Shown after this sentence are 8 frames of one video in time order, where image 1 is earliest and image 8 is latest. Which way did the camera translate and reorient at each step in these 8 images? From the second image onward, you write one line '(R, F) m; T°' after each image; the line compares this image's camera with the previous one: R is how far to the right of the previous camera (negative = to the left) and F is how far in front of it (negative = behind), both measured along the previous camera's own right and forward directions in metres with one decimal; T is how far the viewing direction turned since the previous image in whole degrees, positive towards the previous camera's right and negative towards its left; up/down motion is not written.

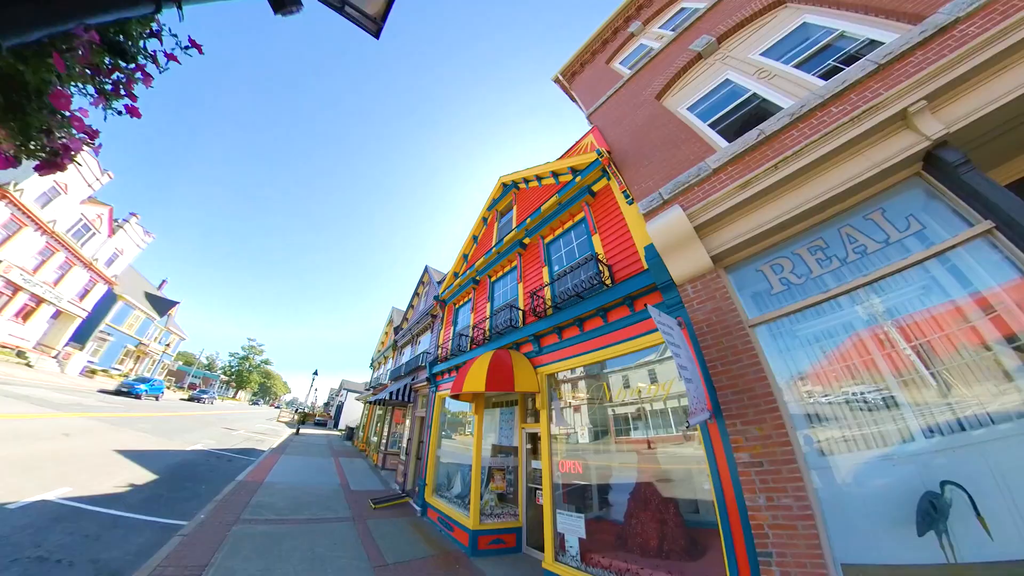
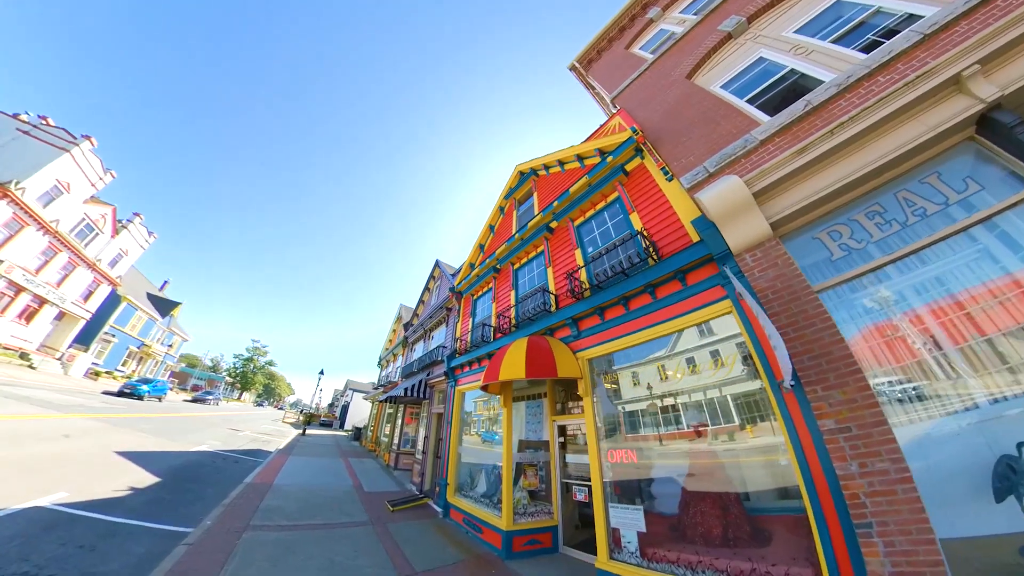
(-0.6, +0.5) m; 0°
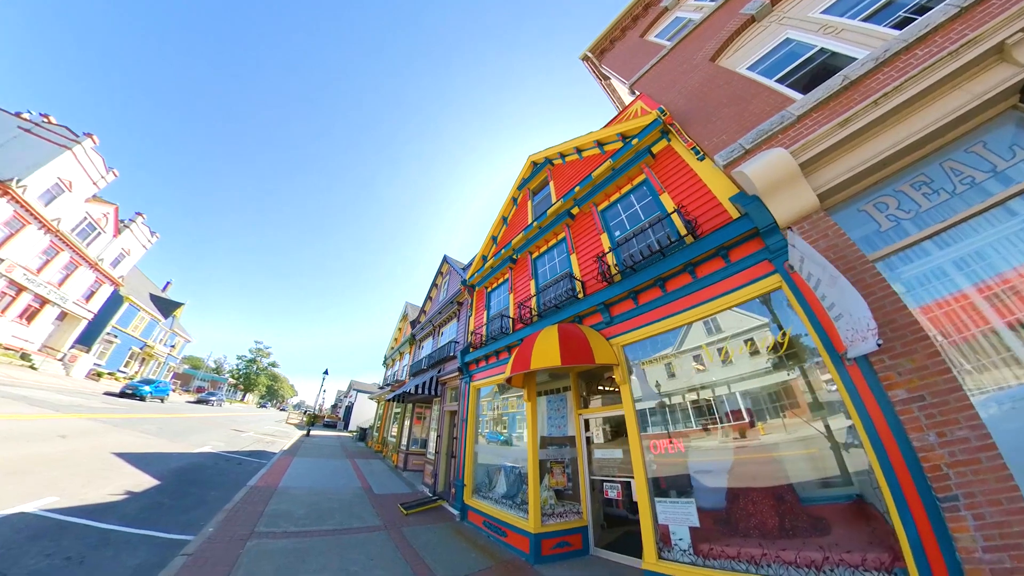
(-0.4, +0.4) m; 0°
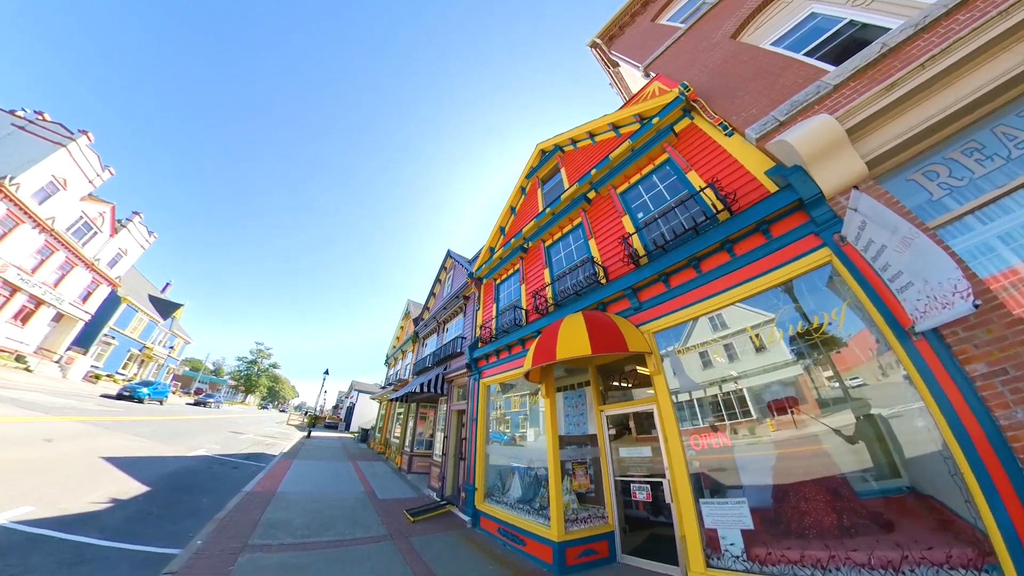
(-0.3, +0.4) m; 0°
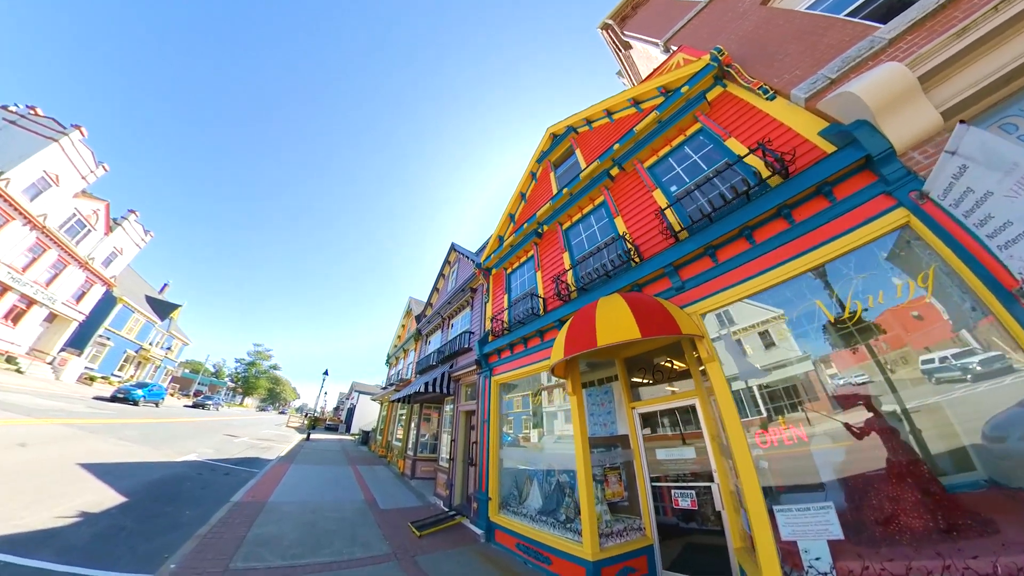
(-0.3, +0.6) m; 0°
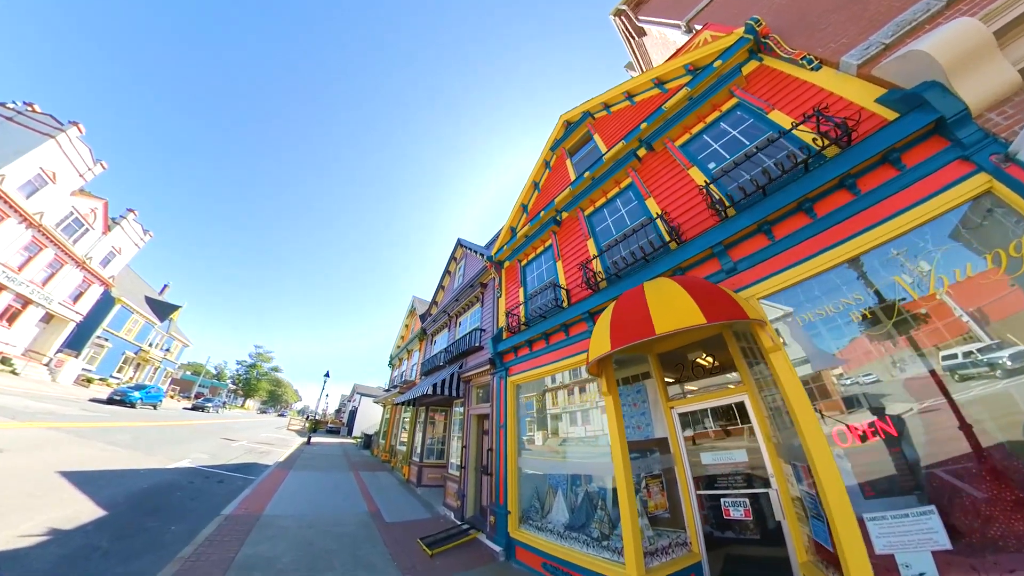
(-0.3, +0.5) m; 0°
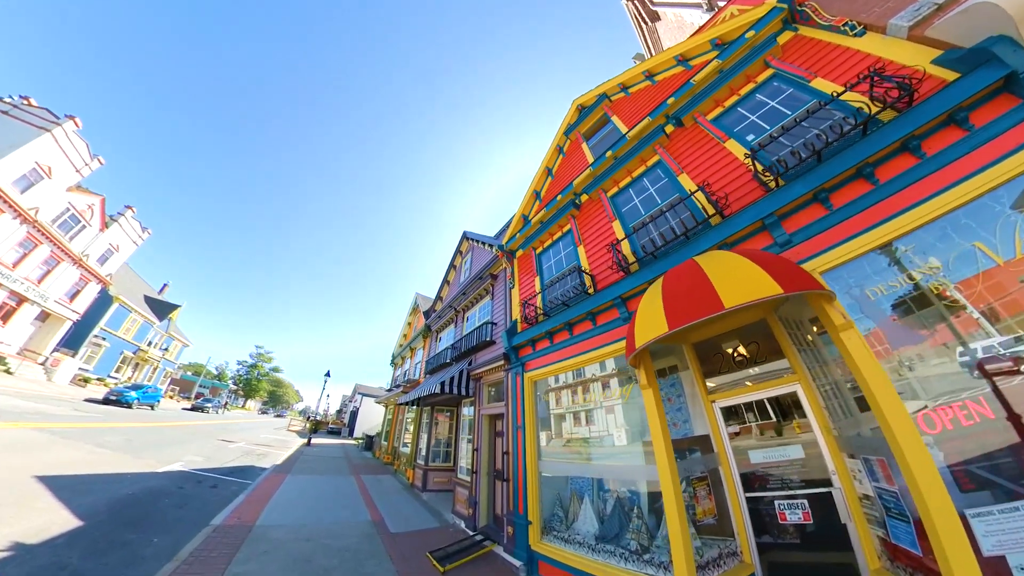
(-0.3, +0.5) m; 0°
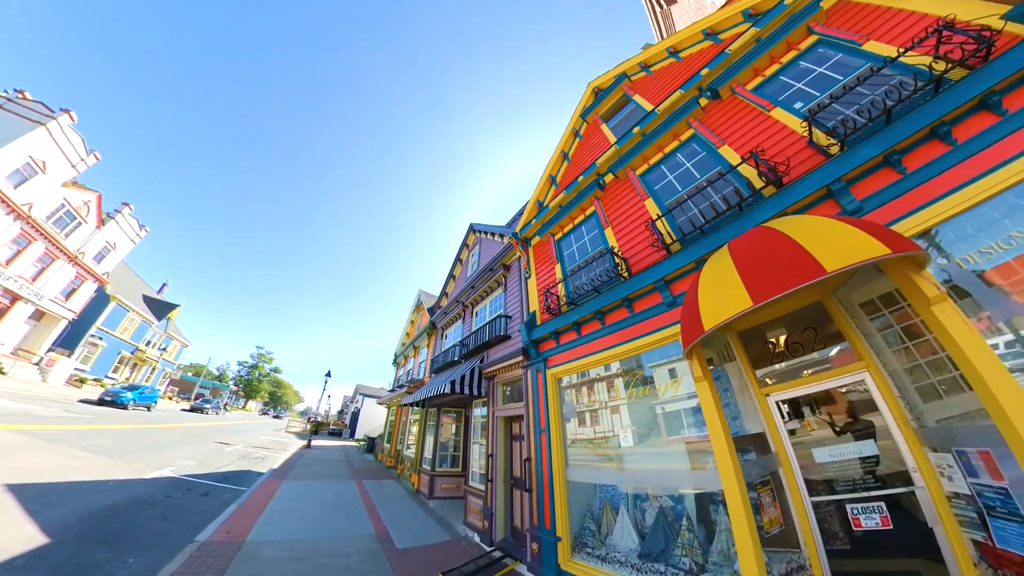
(-0.3, +0.5) m; 0°
